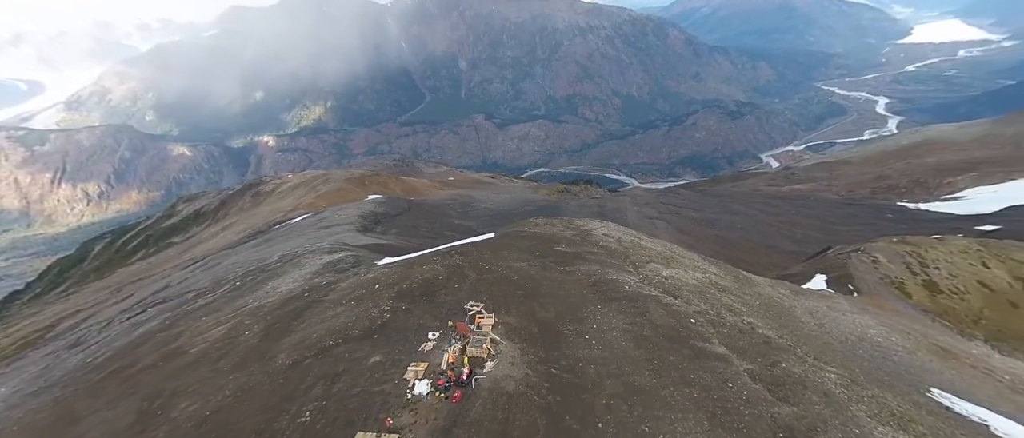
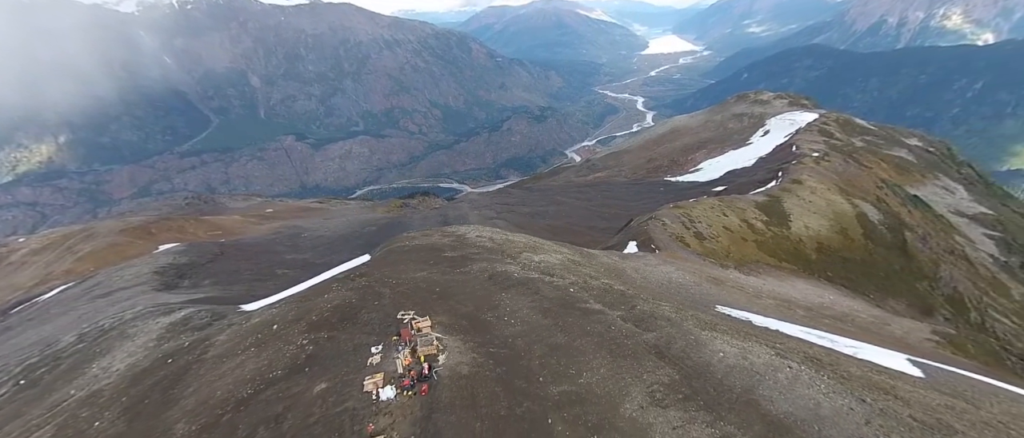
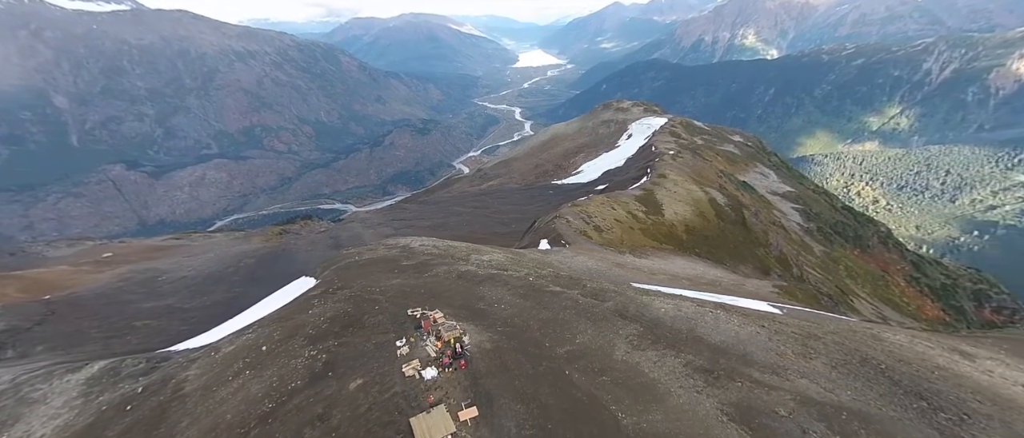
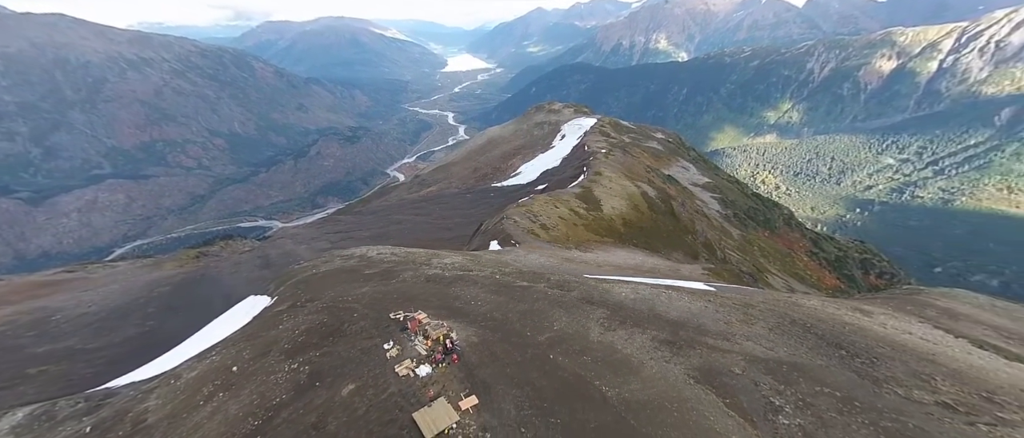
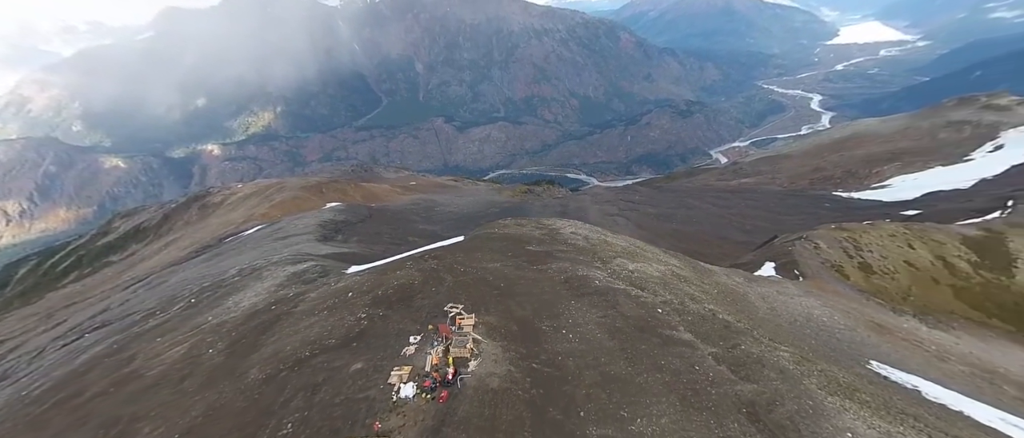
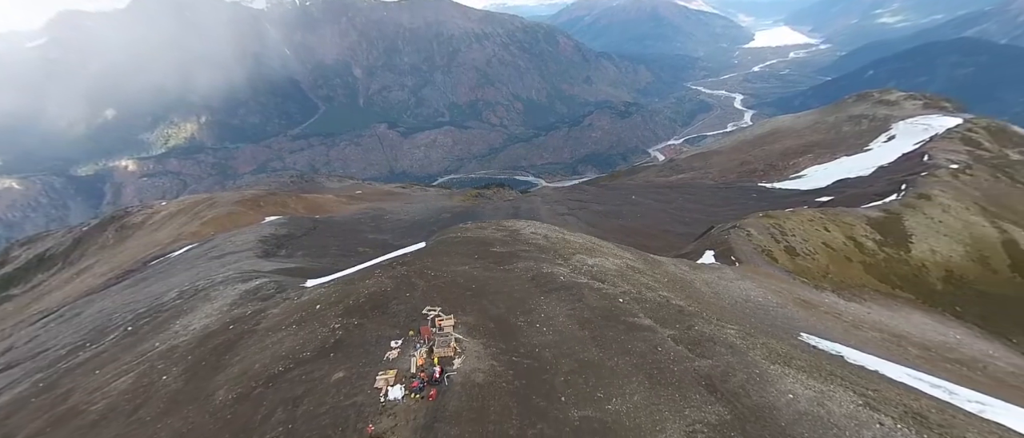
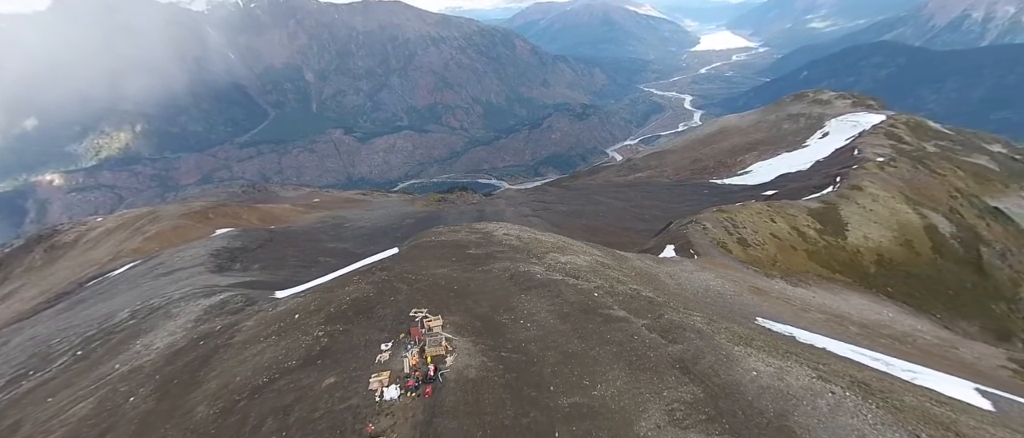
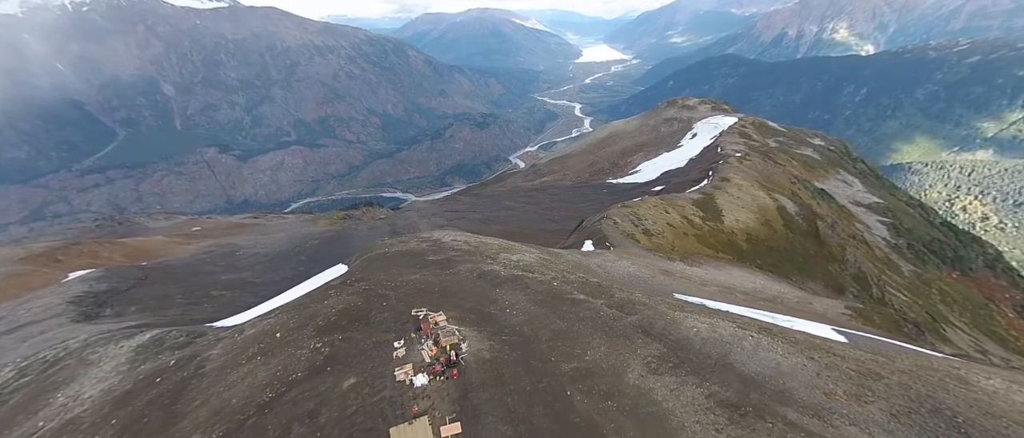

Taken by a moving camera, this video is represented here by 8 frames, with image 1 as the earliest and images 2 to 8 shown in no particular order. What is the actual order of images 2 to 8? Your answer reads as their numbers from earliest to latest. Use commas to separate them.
5, 6, 7, 2, 8, 3, 4
